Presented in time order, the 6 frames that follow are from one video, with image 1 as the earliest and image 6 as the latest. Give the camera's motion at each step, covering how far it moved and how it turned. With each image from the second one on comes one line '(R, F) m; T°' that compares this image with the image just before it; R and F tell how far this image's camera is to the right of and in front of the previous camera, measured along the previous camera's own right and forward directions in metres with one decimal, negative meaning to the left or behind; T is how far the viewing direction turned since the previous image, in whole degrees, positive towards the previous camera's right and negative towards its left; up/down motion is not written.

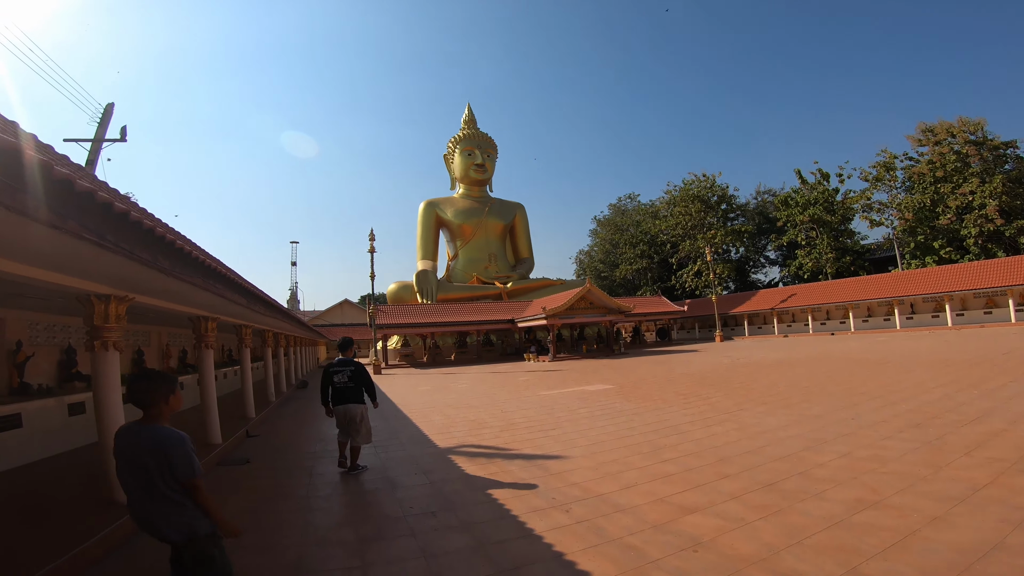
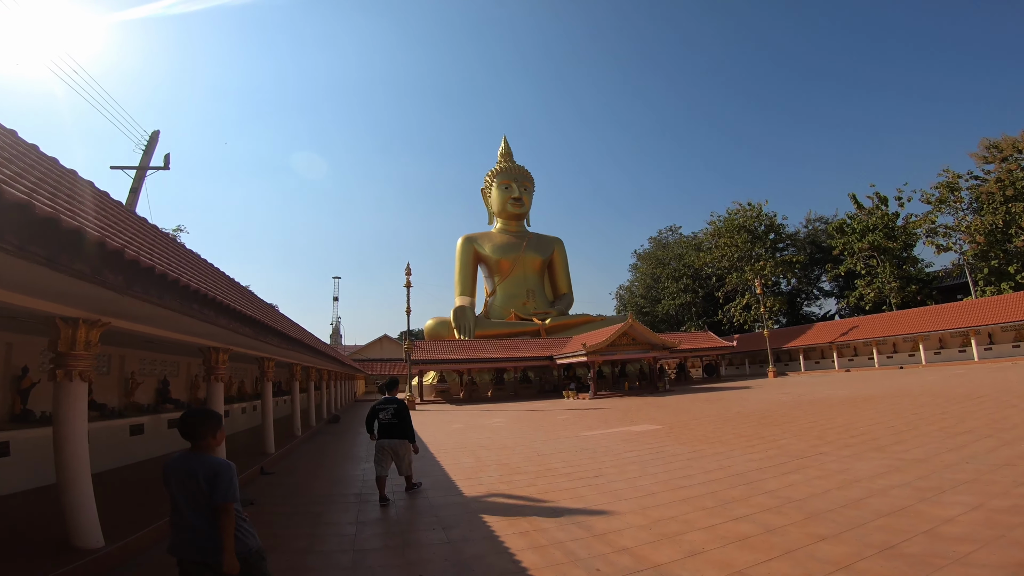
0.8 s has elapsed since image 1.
(+0.1, +0.7) m; -4°
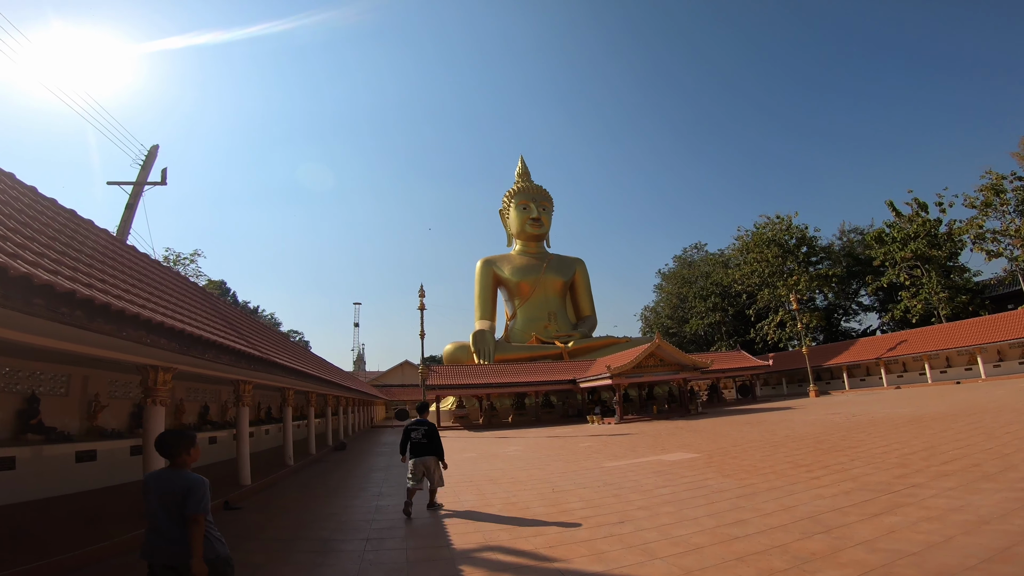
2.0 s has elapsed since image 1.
(+0.2, +1.1) m; -2°
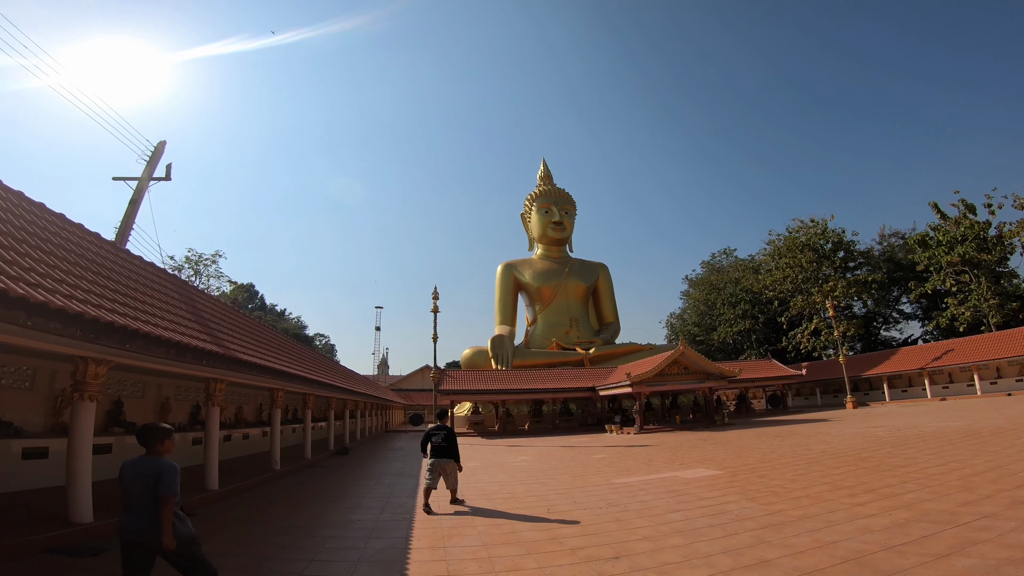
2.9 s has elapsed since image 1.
(+0.4, +0.8) m; -3°
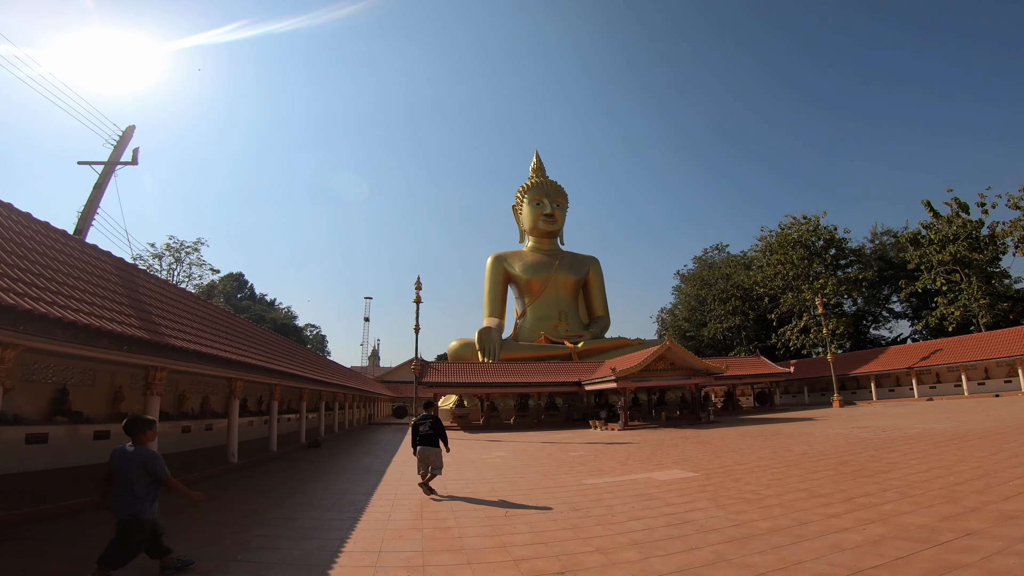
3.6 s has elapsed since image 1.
(+0.3, +0.4) m; +1°
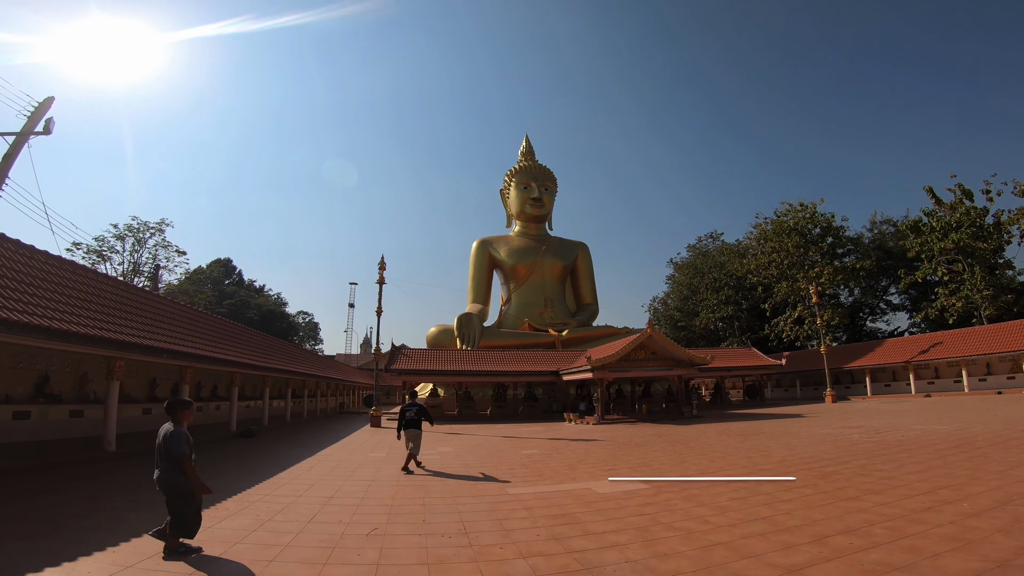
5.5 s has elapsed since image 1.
(+0.9, +1.3) m; 0°
